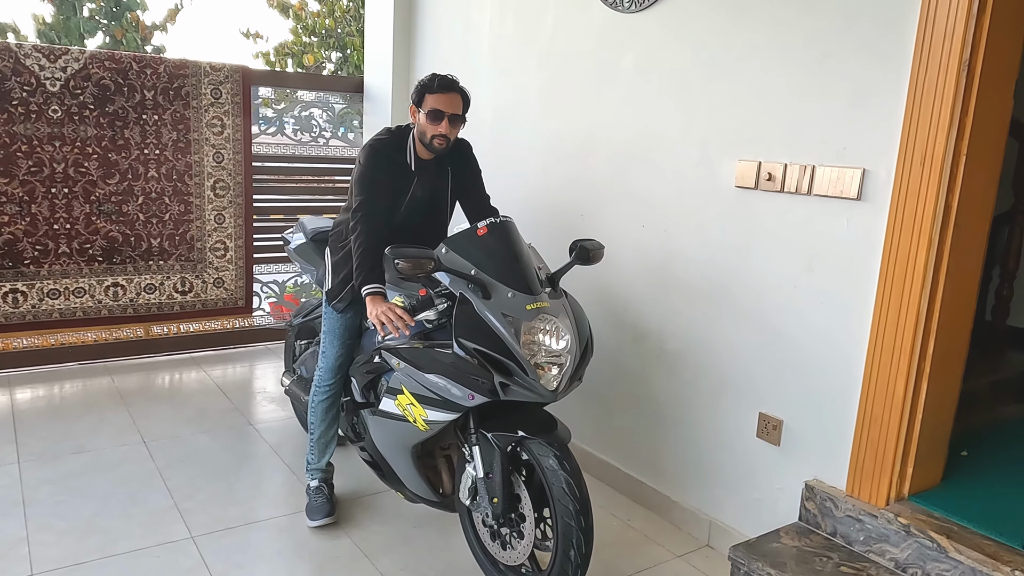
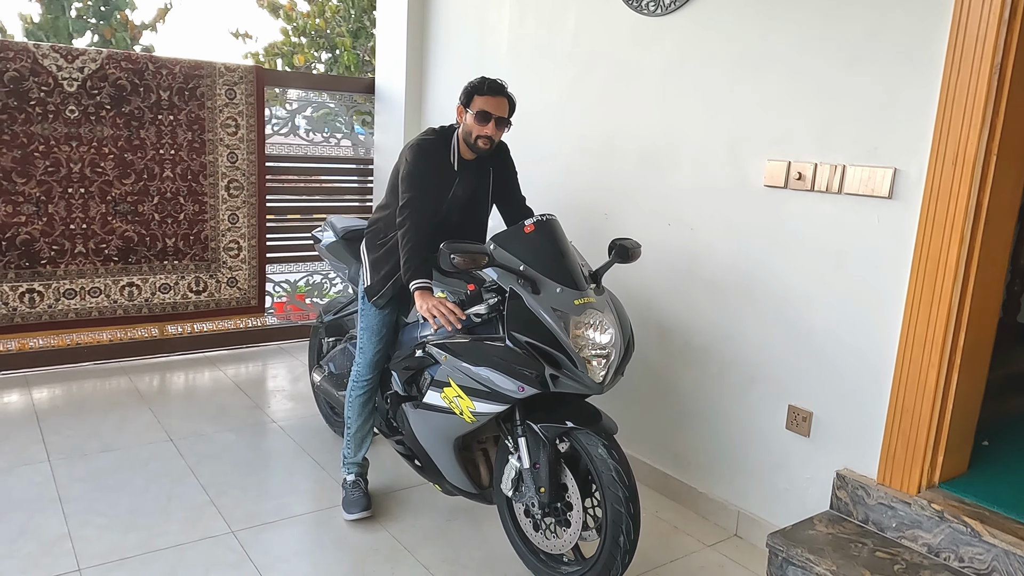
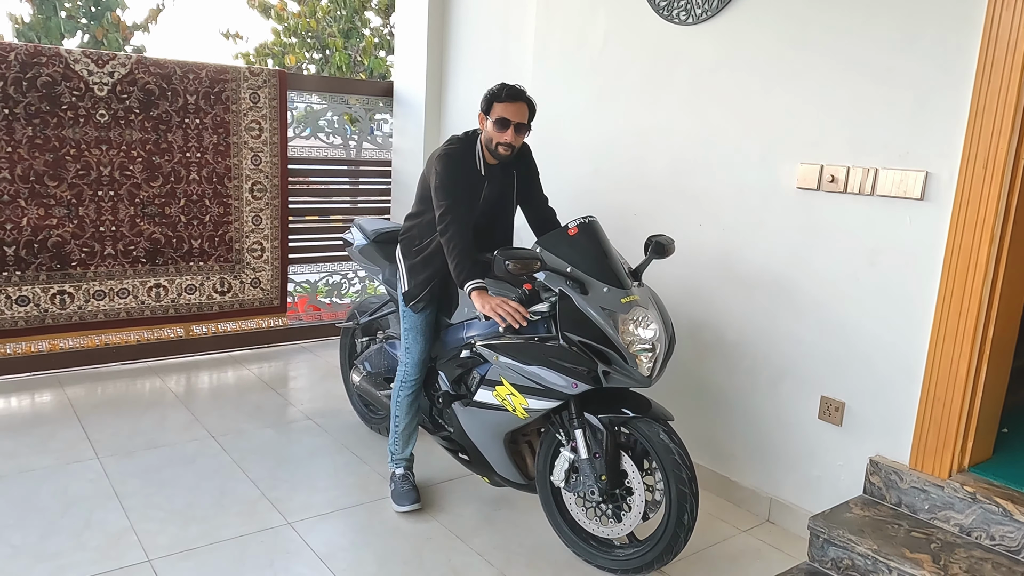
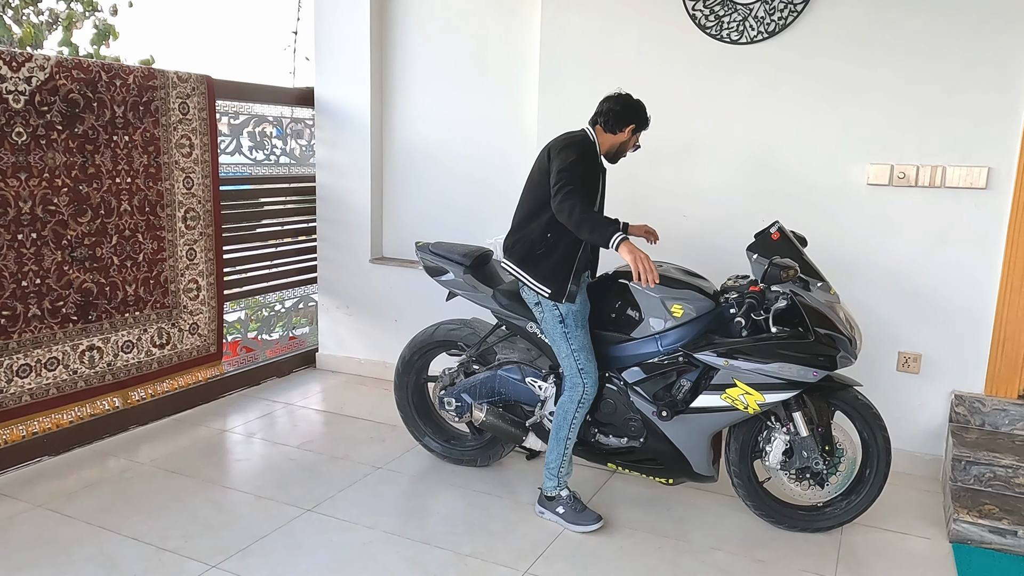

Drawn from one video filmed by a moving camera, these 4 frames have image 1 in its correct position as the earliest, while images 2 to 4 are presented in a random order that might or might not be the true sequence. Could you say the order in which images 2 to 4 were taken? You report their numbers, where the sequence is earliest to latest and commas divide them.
2, 3, 4
